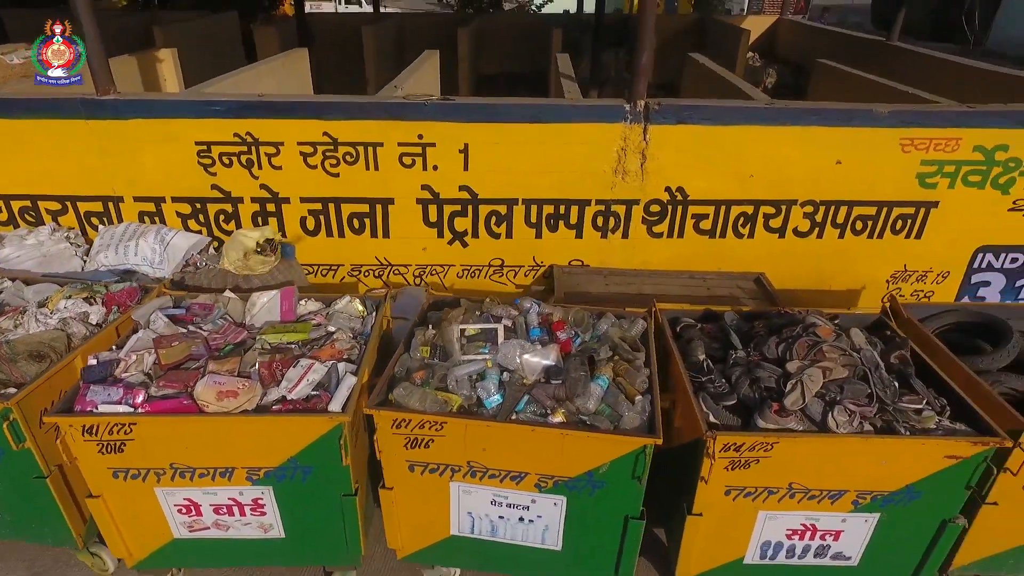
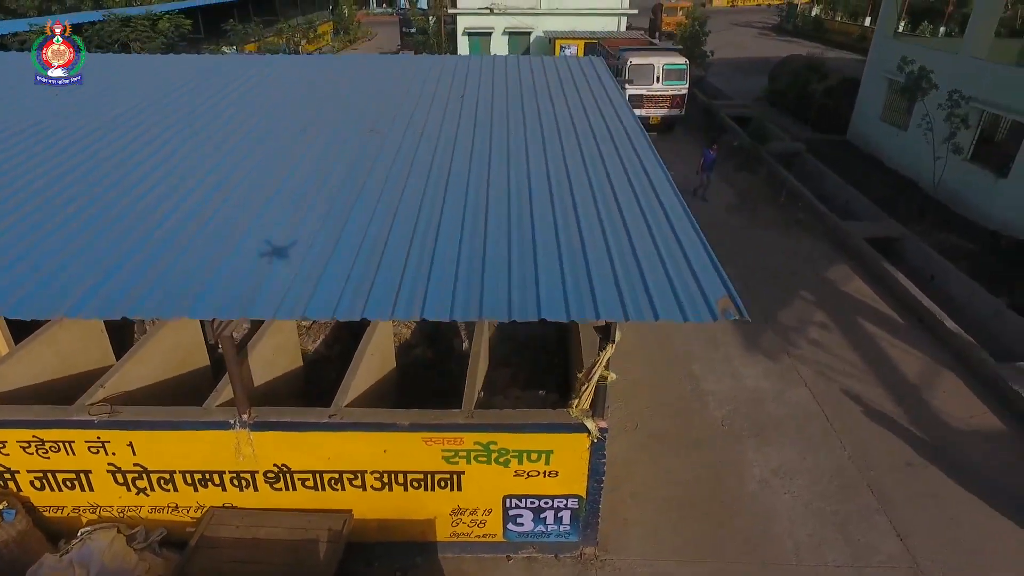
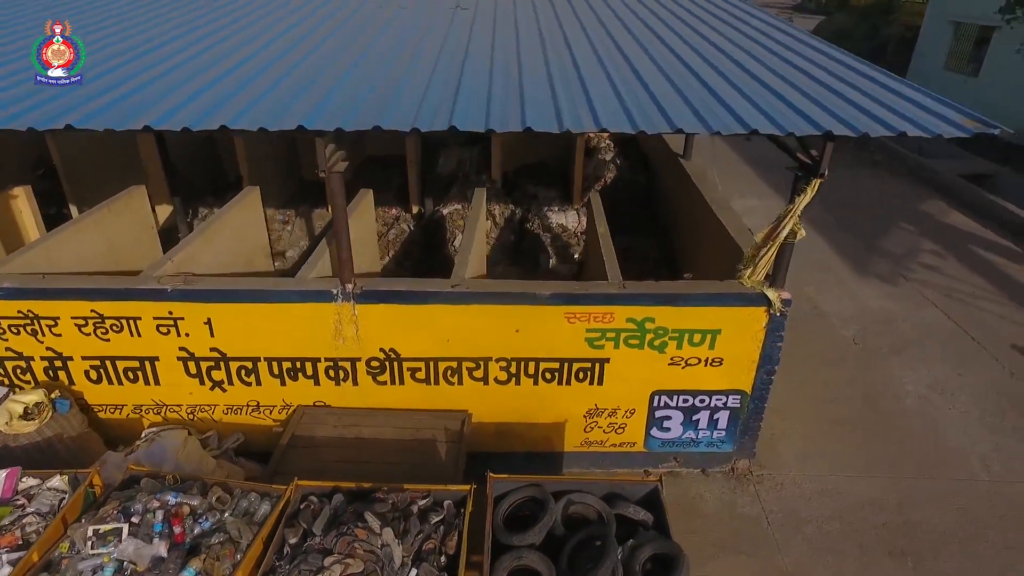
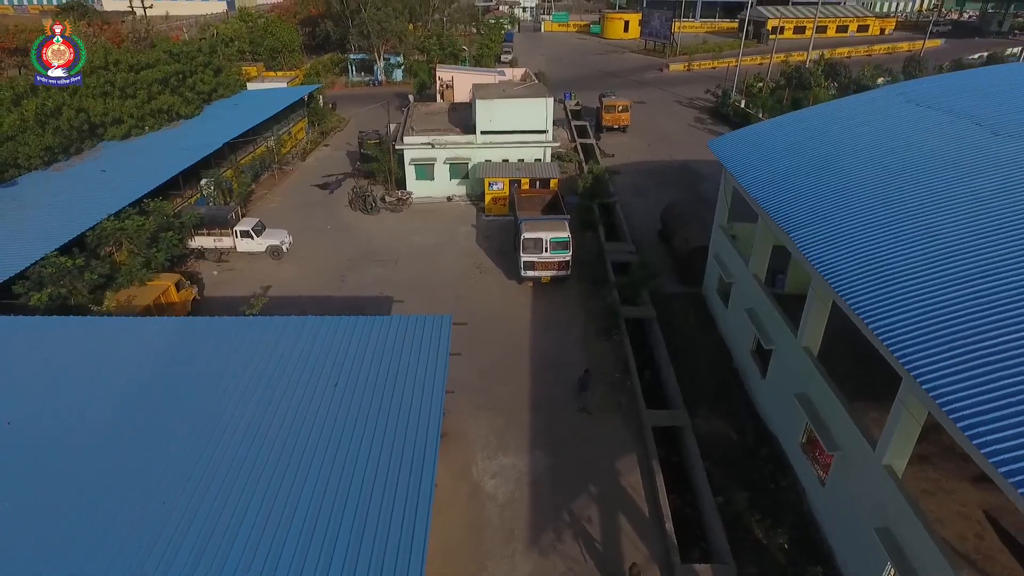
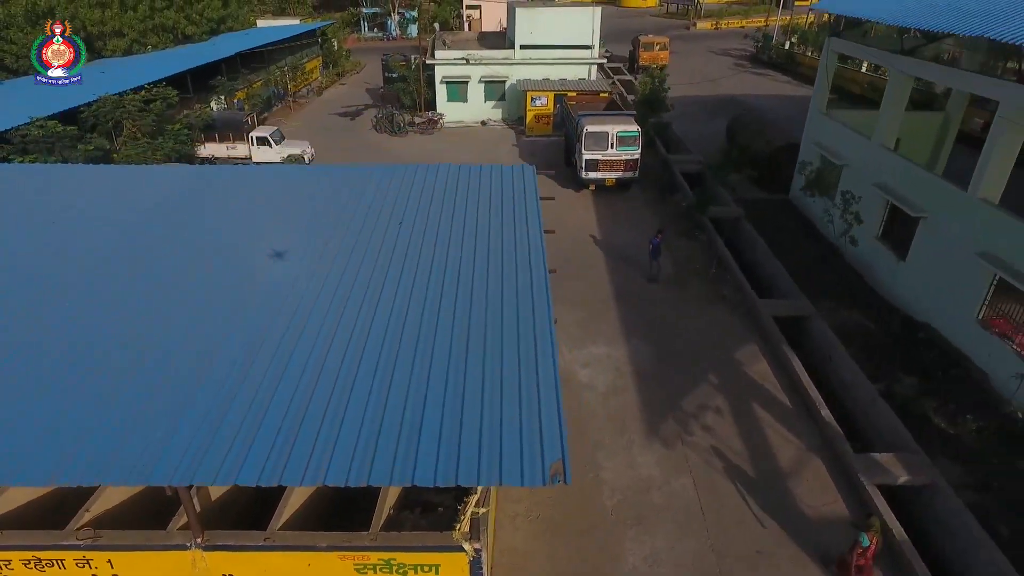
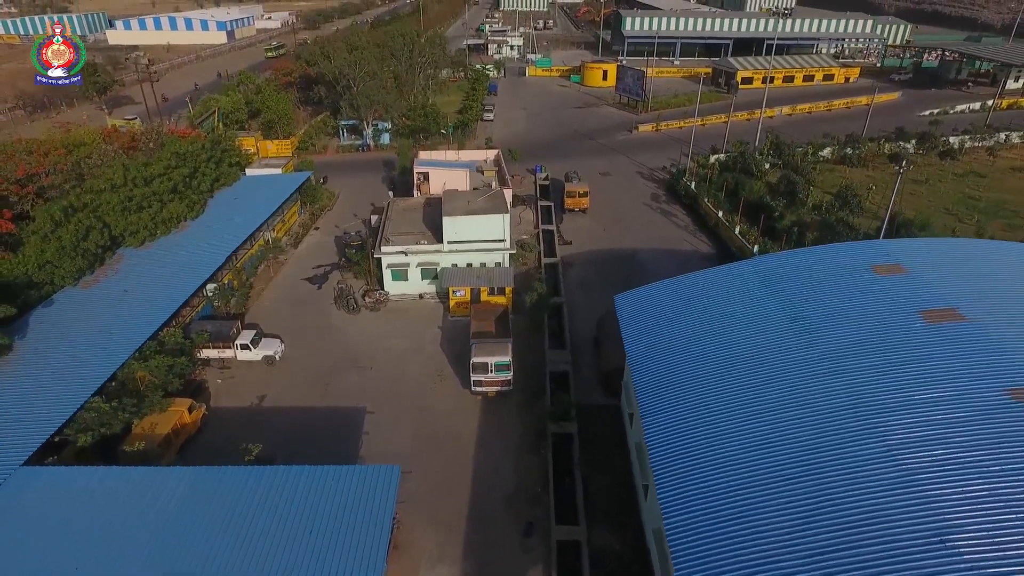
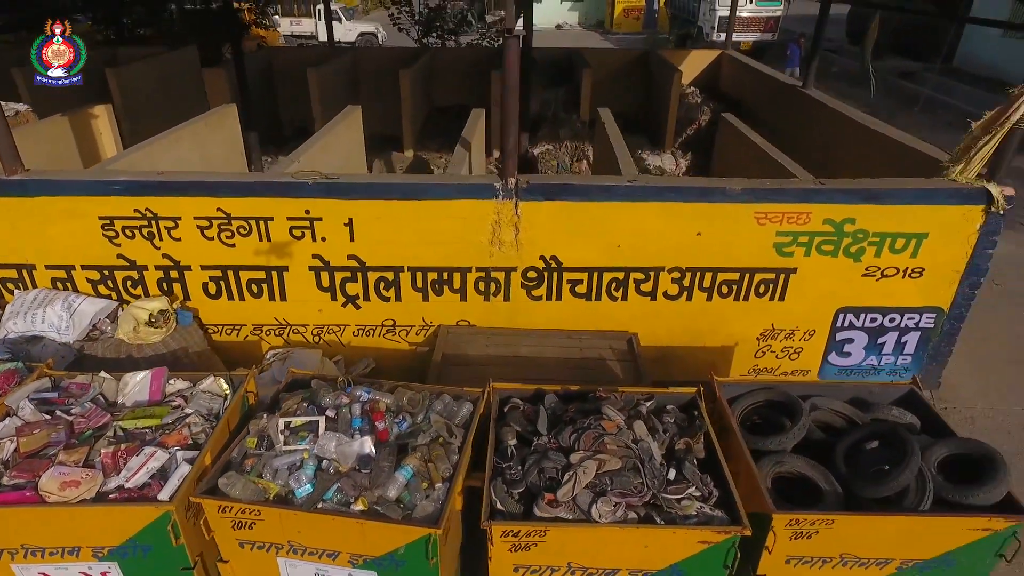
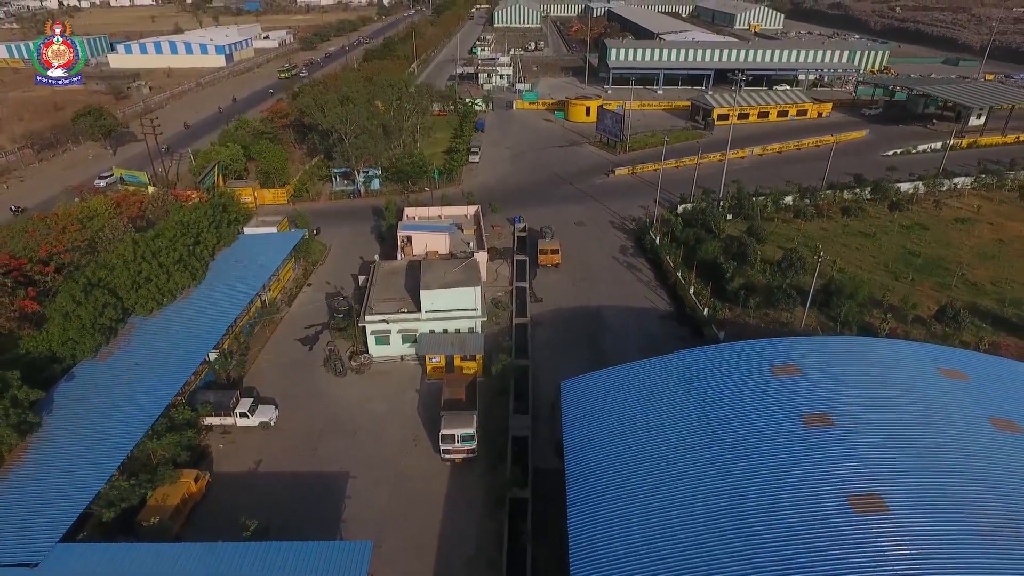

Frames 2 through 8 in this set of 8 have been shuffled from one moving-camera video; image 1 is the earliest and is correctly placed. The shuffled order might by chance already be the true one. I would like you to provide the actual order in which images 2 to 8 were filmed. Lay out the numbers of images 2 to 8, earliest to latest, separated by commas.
7, 3, 2, 5, 4, 6, 8
